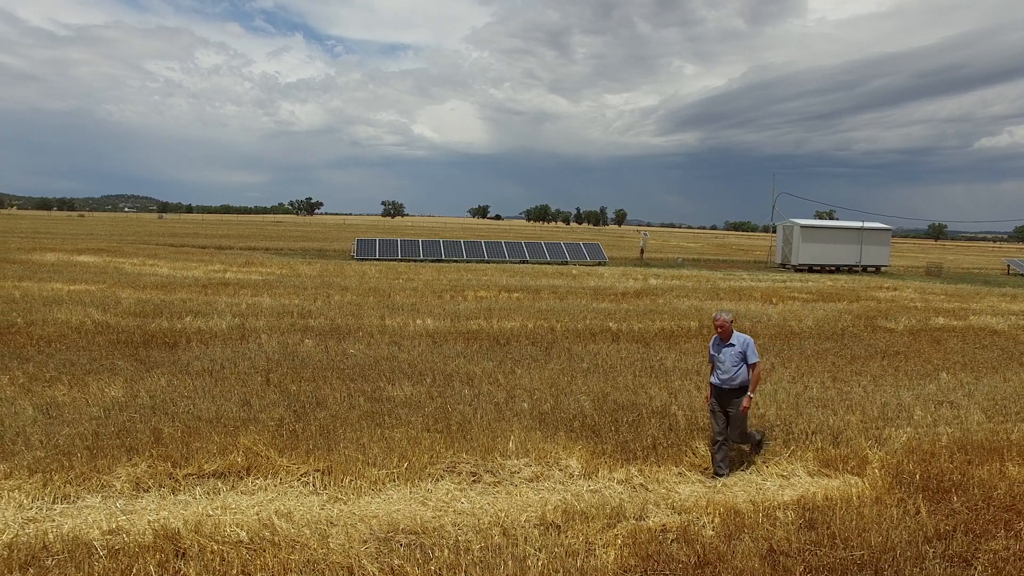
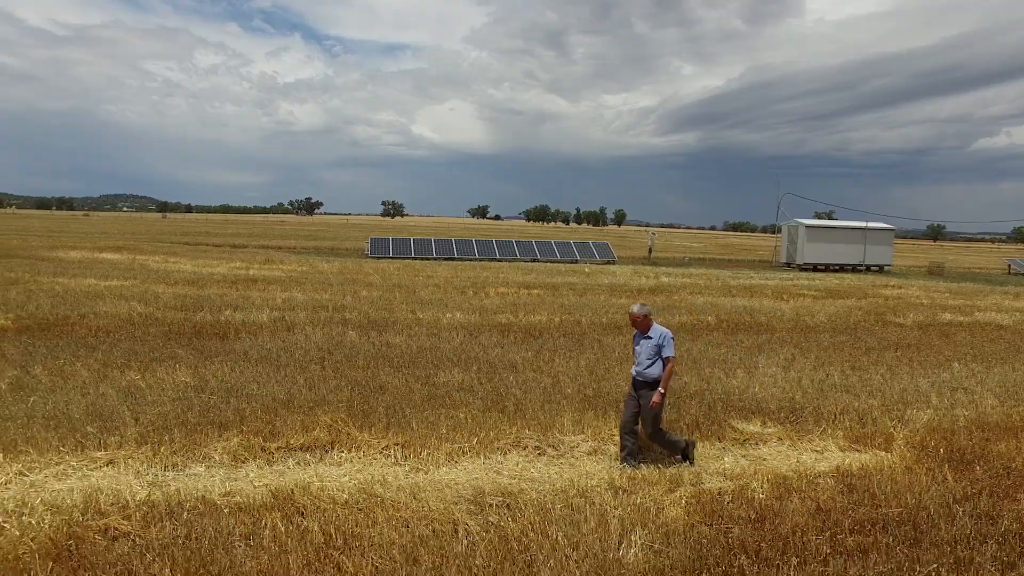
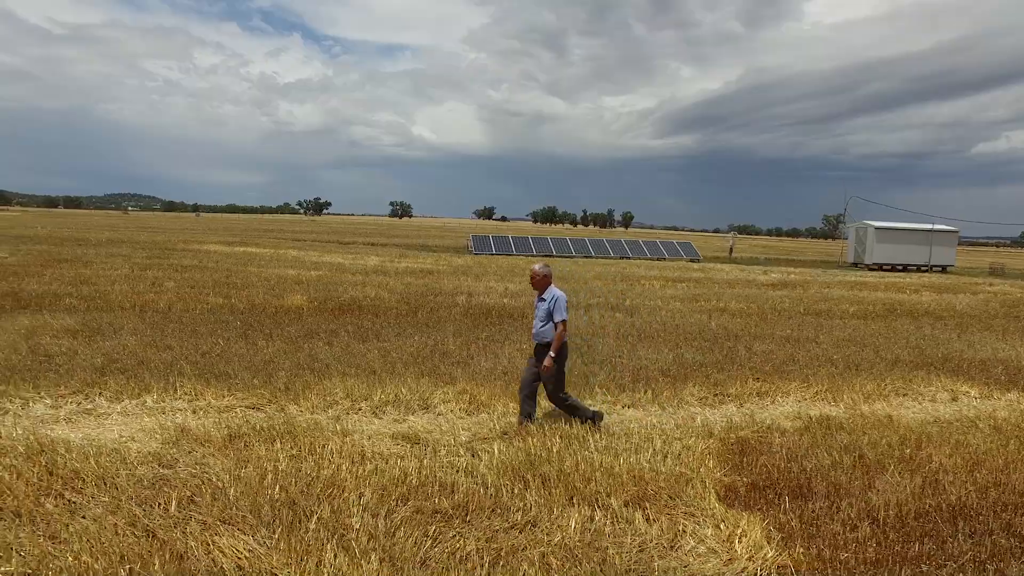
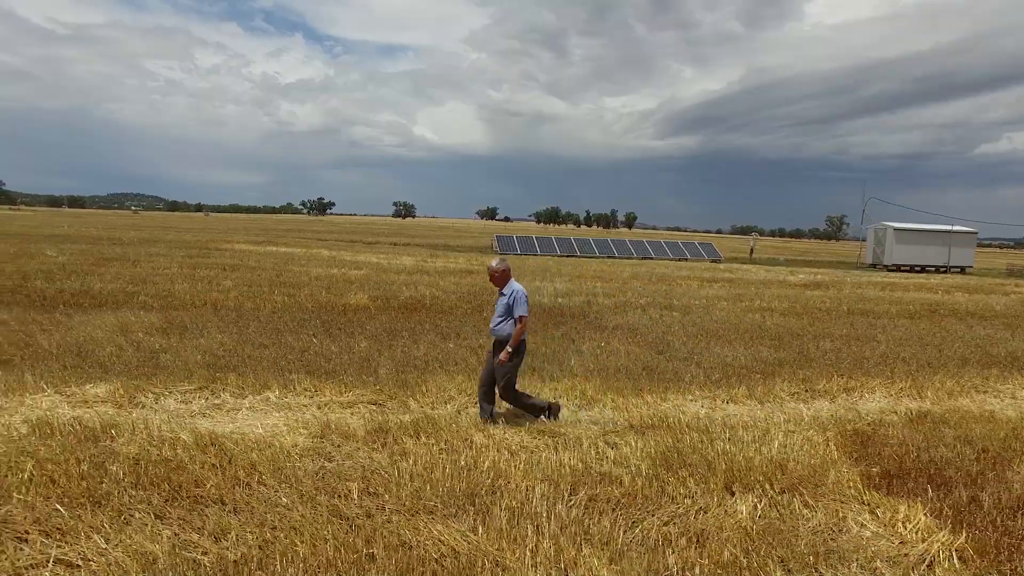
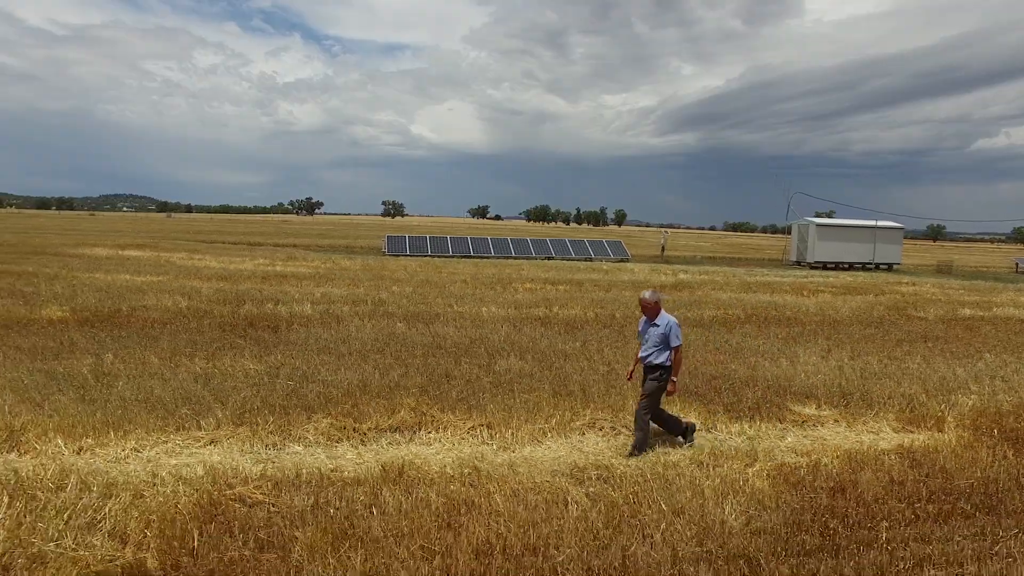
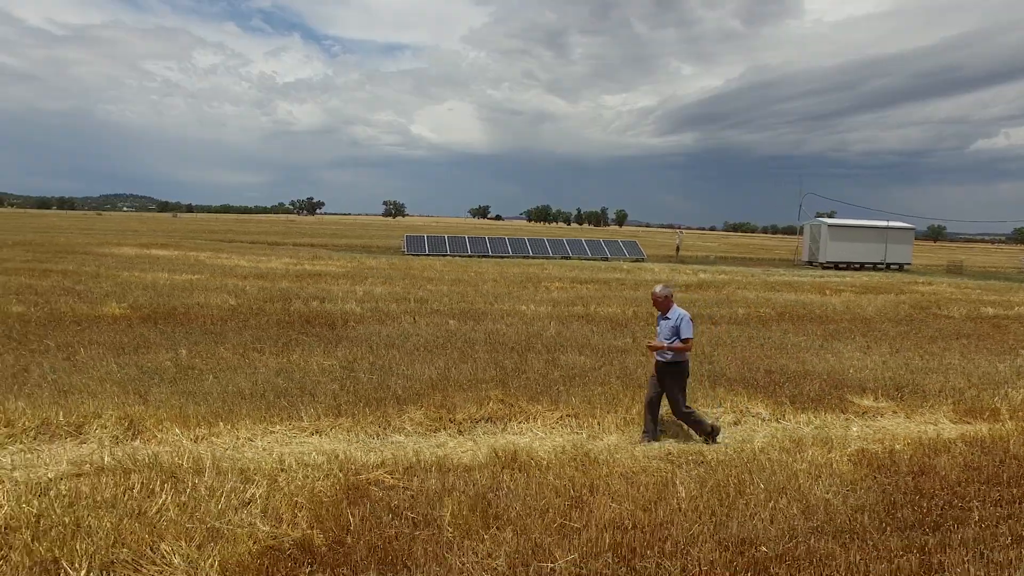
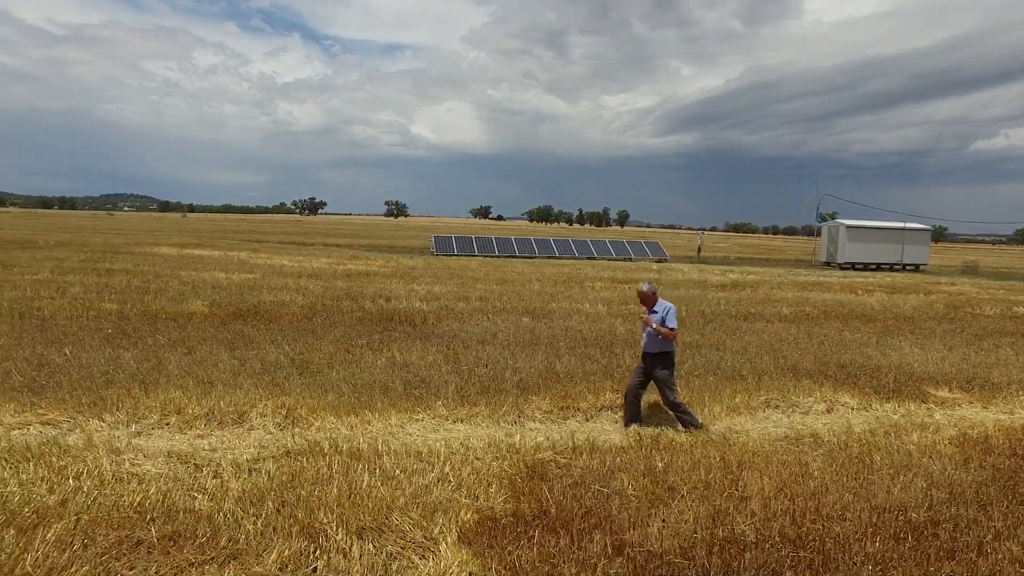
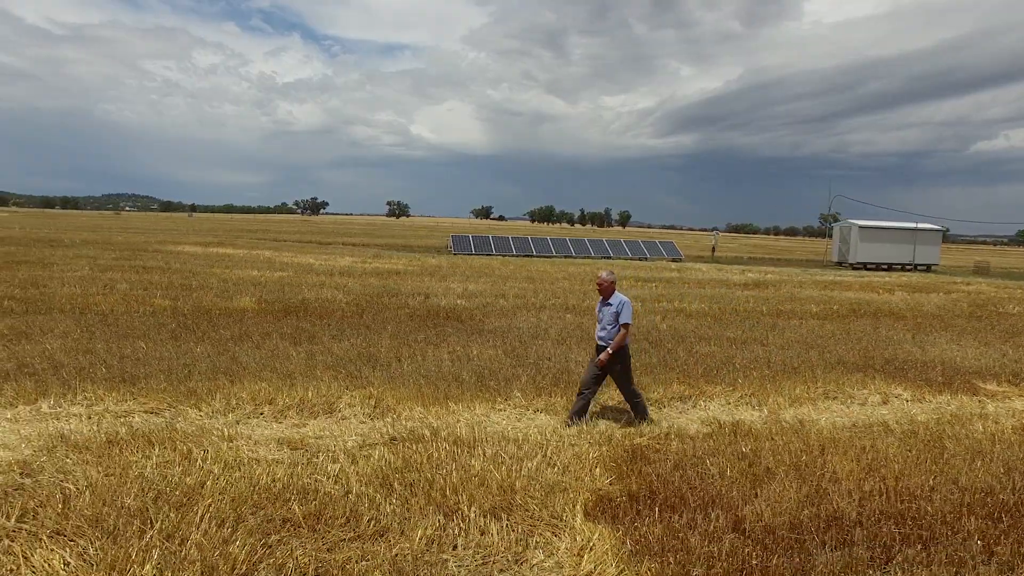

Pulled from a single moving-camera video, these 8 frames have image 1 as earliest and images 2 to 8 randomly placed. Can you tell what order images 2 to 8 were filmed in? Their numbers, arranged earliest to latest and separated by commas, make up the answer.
2, 5, 6, 7, 8, 3, 4
